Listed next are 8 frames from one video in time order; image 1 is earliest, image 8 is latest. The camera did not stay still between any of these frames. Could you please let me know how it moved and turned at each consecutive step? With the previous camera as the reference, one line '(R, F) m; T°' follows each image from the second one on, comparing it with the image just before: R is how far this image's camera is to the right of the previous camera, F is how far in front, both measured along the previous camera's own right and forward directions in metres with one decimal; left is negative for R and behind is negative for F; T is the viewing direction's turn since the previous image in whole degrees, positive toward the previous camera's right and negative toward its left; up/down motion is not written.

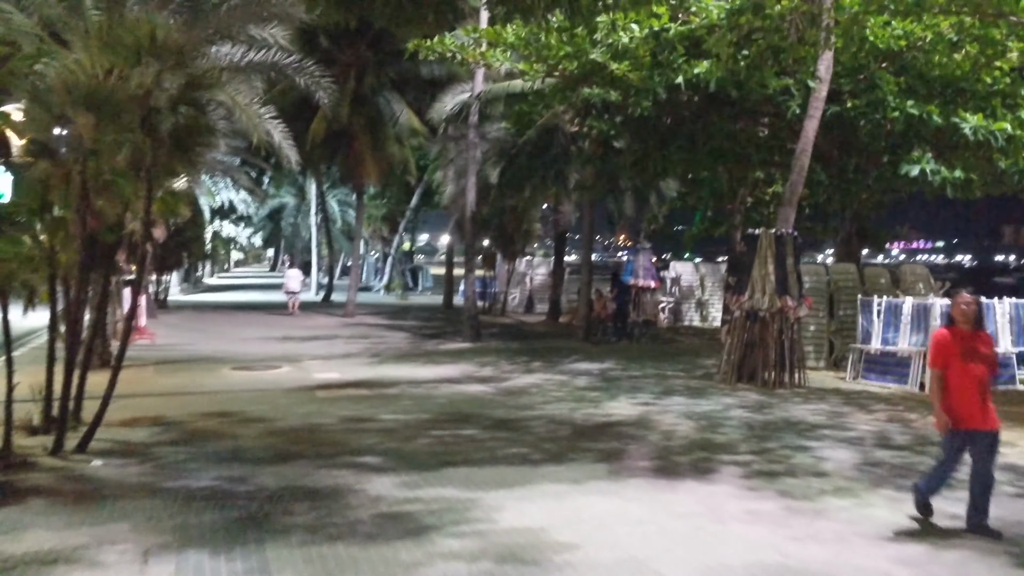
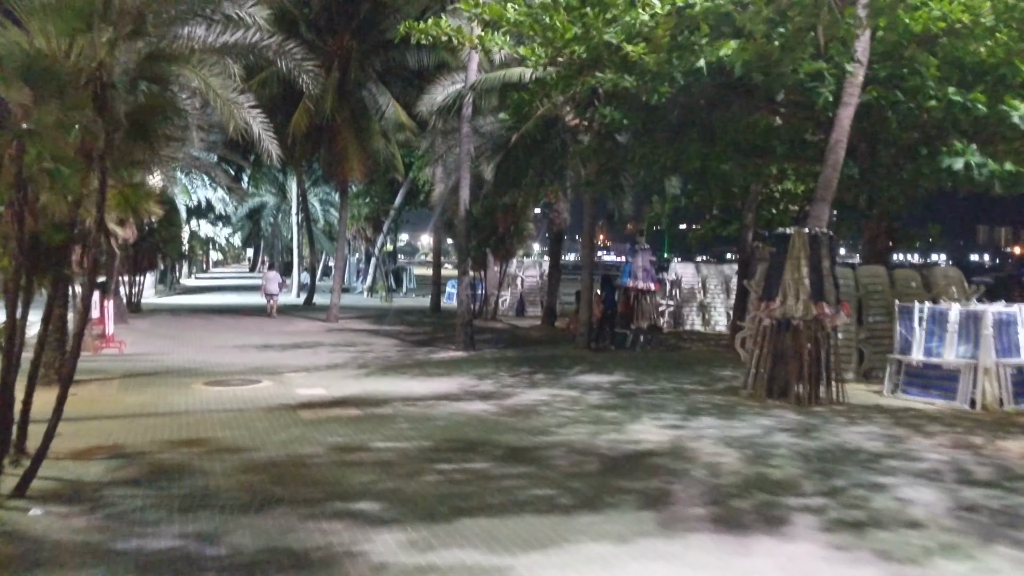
(-0.3, +1.5) m; +1°
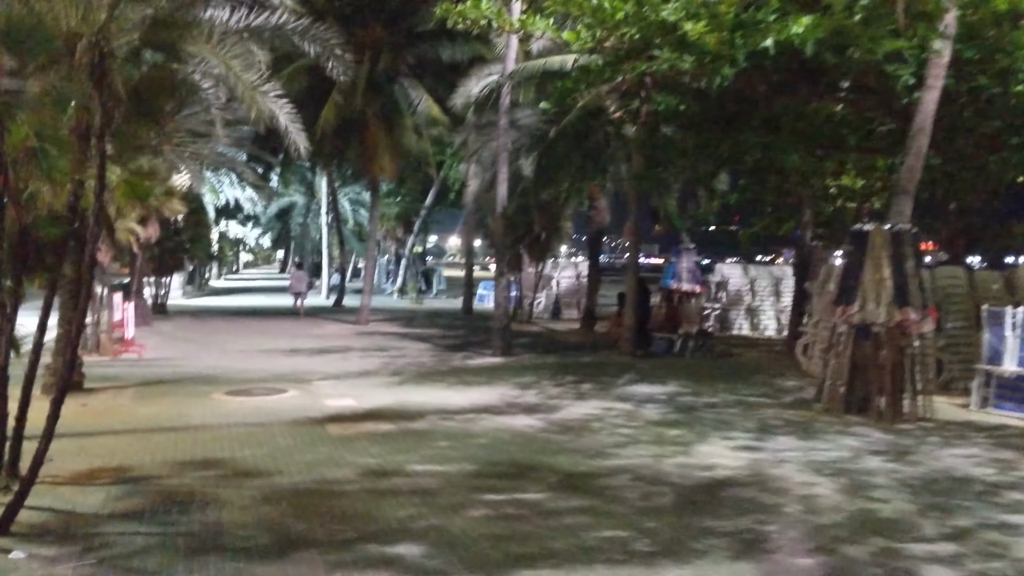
(-0.3, +1.2) m; -2°
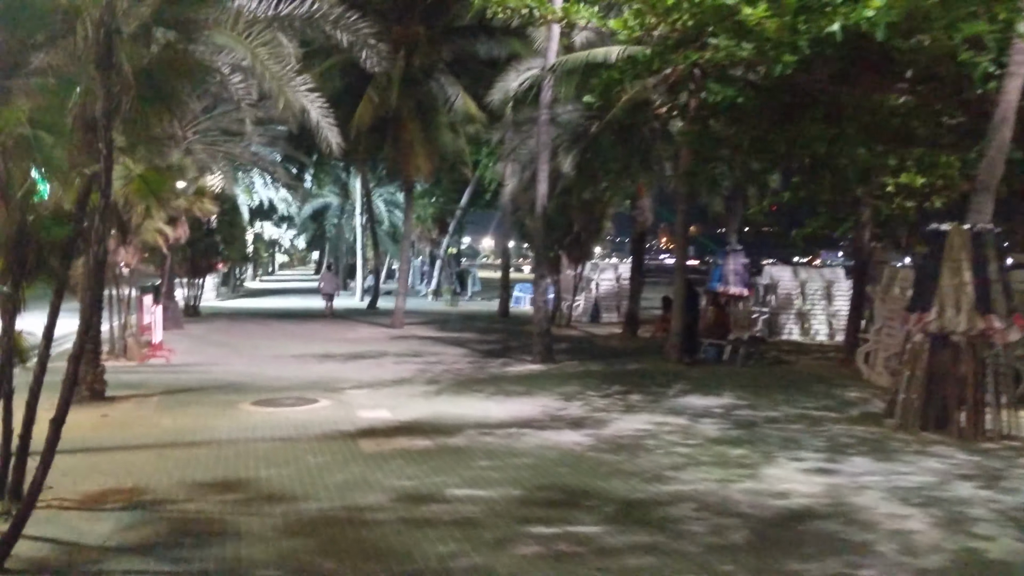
(-0.1, +0.9) m; -2°
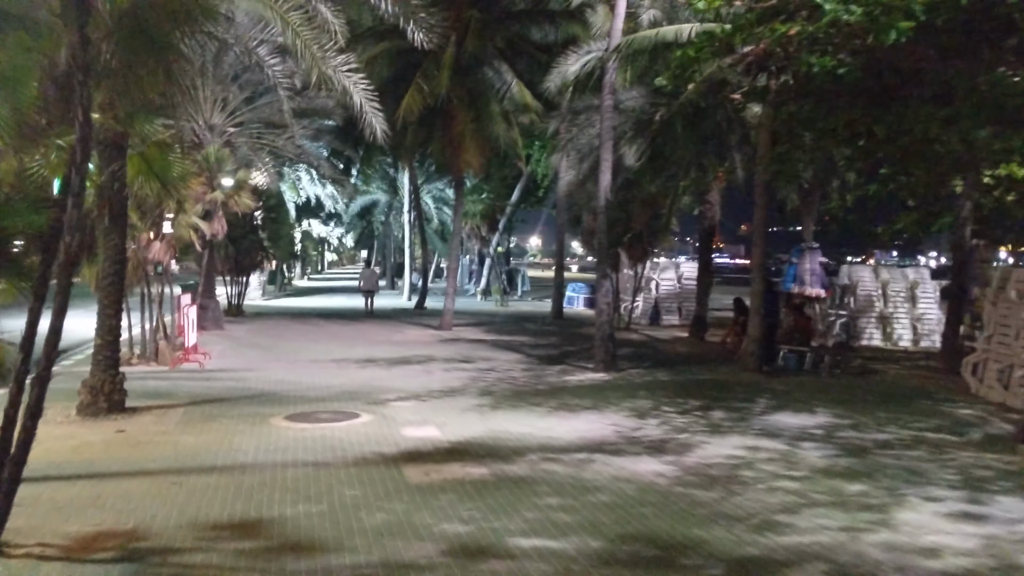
(-0.2, +1.5) m; -3°
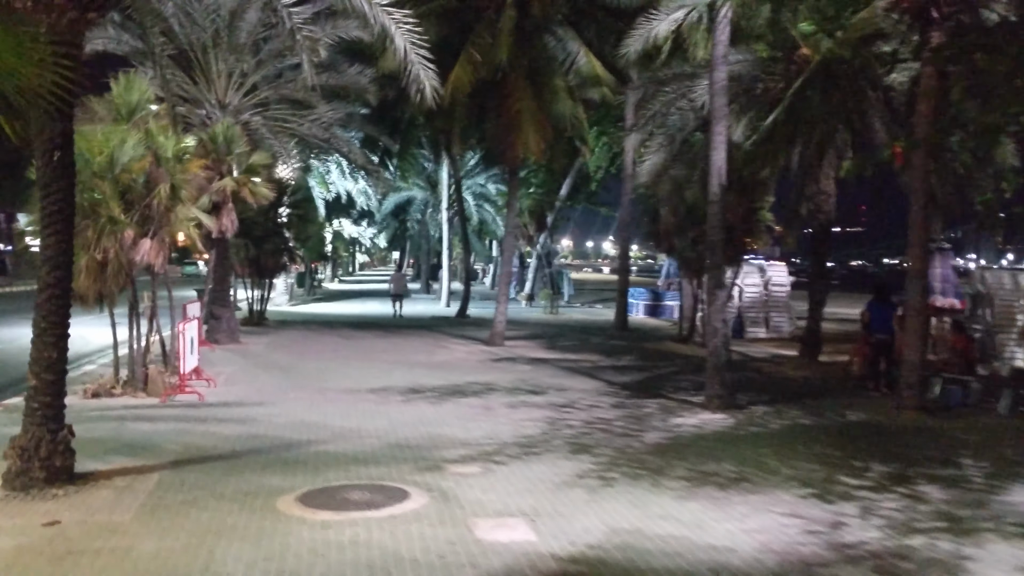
(-0.7, +3.7) m; -2°
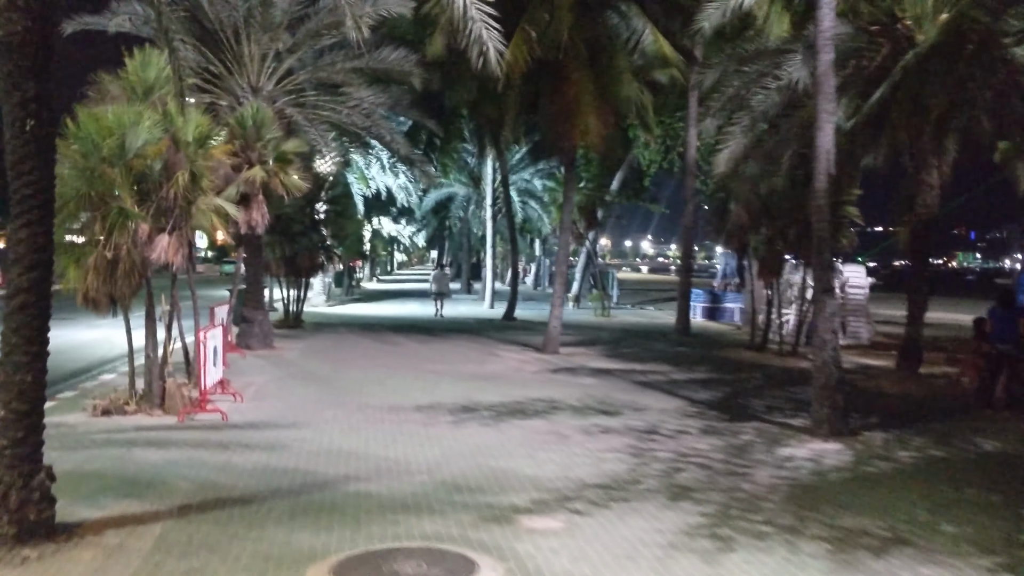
(-0.4, +1.8) m; -2°
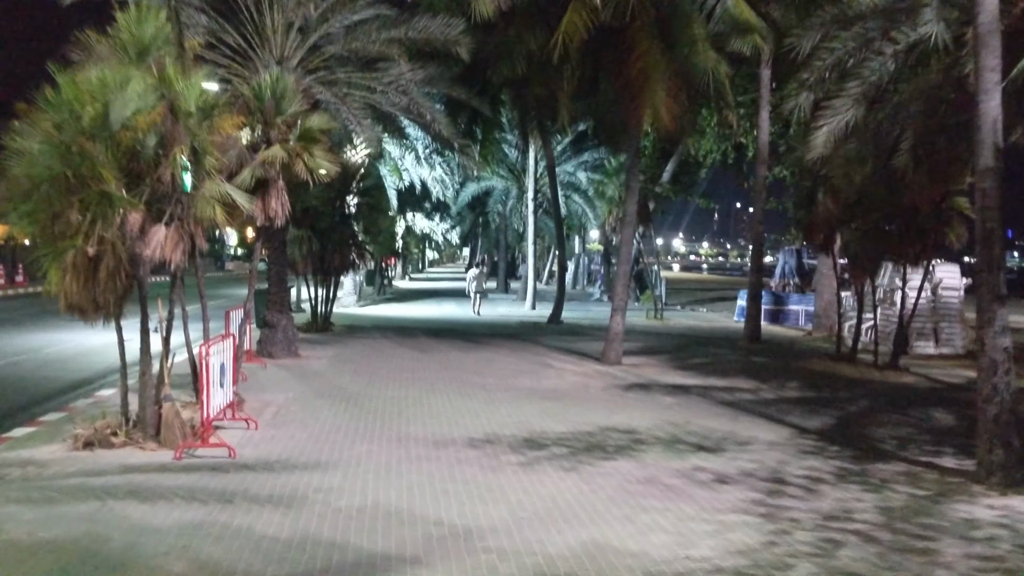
(-0.4, +2.3) m; -2°
